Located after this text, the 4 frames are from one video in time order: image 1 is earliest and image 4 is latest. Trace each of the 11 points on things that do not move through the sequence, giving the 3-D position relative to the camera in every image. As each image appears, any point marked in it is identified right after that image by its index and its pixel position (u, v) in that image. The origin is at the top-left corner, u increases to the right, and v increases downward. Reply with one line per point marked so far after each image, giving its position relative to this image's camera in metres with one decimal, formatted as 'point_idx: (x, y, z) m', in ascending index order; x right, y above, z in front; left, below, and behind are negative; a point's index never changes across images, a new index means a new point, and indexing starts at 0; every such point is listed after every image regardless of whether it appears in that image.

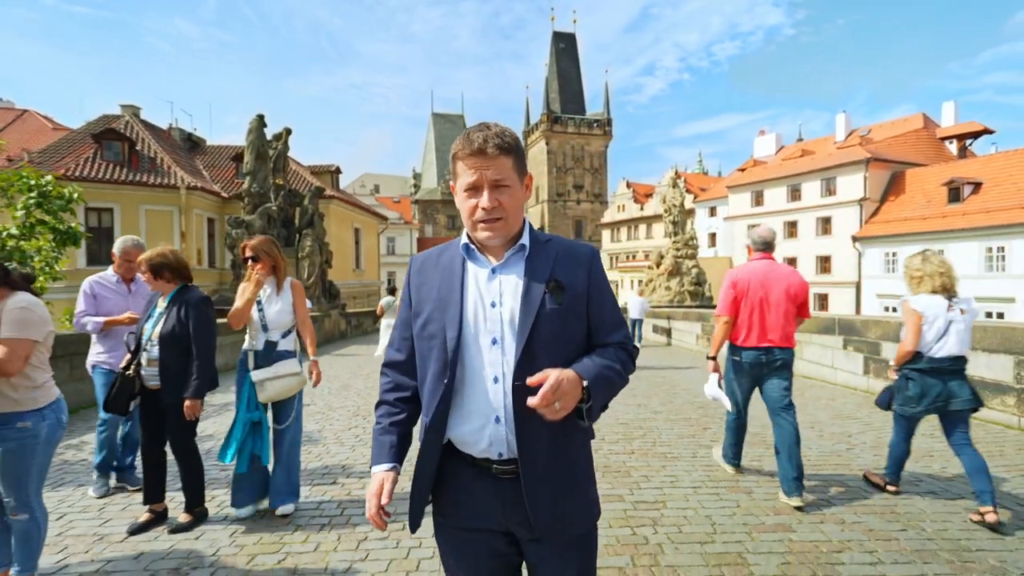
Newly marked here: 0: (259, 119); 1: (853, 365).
0: (-7.7, +5.2, +17.6) m
1: (+4.5, -1.0, +7.7) m
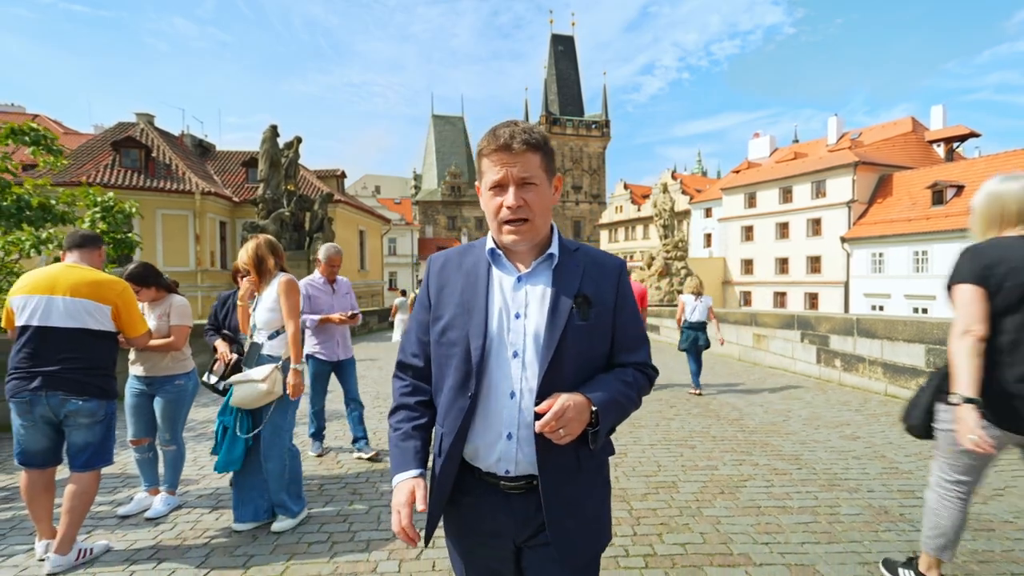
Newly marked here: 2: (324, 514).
0: (-7.8, +5.2, +18.8) m
1: (+4.5, -1.0, +8.9) m
2: (-1.2, -1.4, +3.6) m
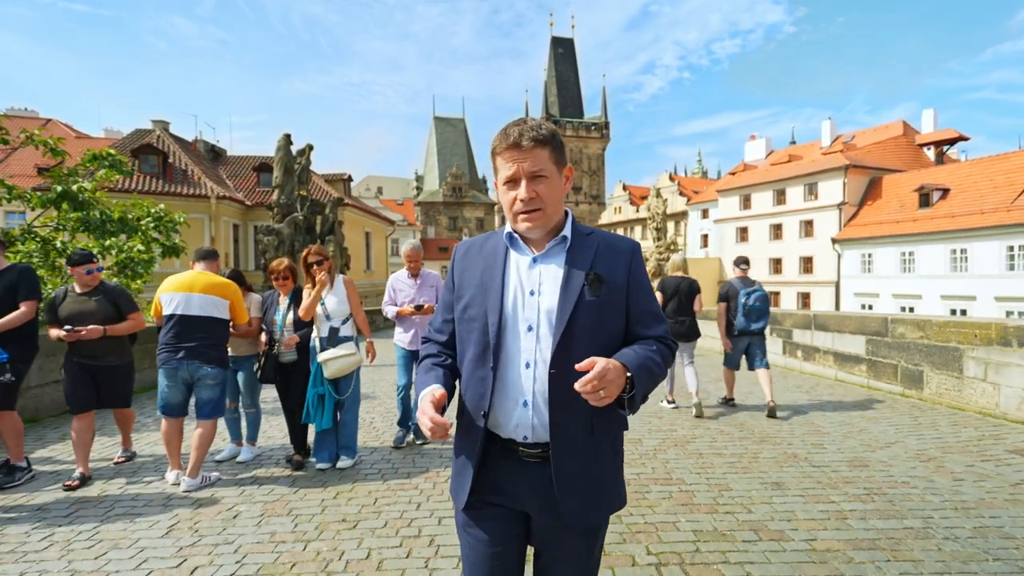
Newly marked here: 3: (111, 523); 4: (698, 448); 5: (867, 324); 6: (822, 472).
0: (-7.7, +5.2, +19.9) m
1: (+4.5, -1.0, +10.0) m
2: (-1.1, -1.4, +4.7) m
3: (-2.4, -1.4, +3.4) m
4: (+1.6, -1.3, +4.9) m
5: (+4.7, -0.5, +7.7) m
6: (+2.2, -1.3, +4.2) m
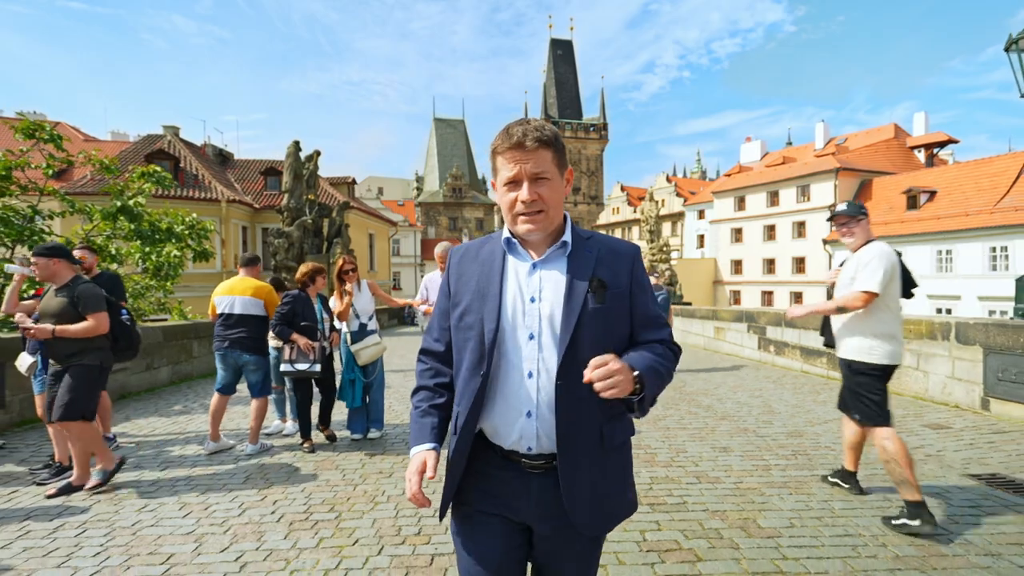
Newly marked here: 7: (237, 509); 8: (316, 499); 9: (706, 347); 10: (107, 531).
0: (-7.8, +5.2, +20.9) m
1: (+4.5, -1.0, +11.0) m
2: (-1.1, -1.4, +5.7) m
3: (-2.4, -1.4, +4.4) m
4: (+1.6, -1.4, +5.8) m
5: (+4.7, -0.5, +8.7) m
6: (+2.2, -1.4, +5.2) m
7: (-1.8, -1.4, +3.7) m
8: (-1.3, -1.4, +3.8) m
9: (+4.3, -1.3, +12.9) m
10: (-2.4, -1.4, +3.4) m
